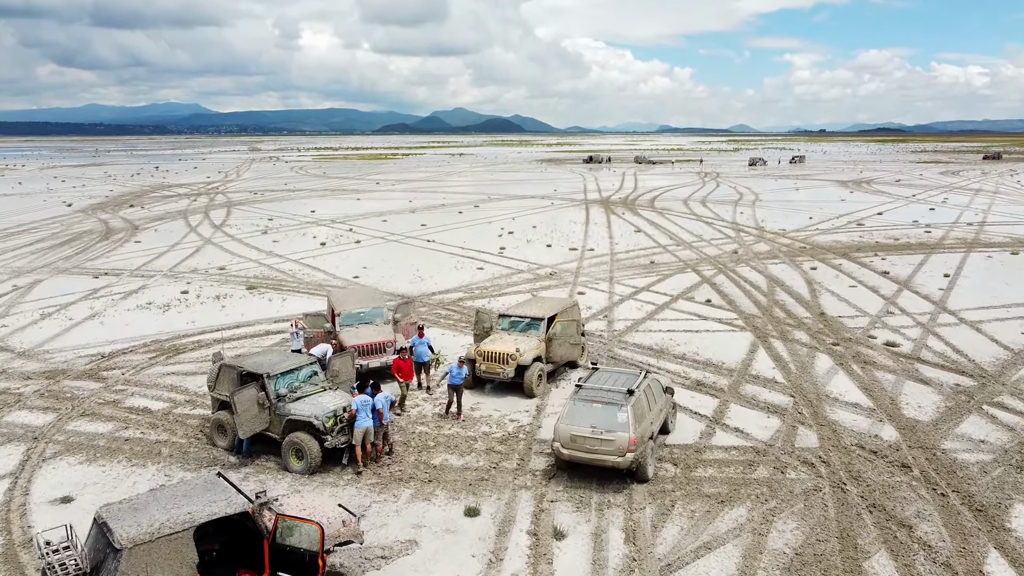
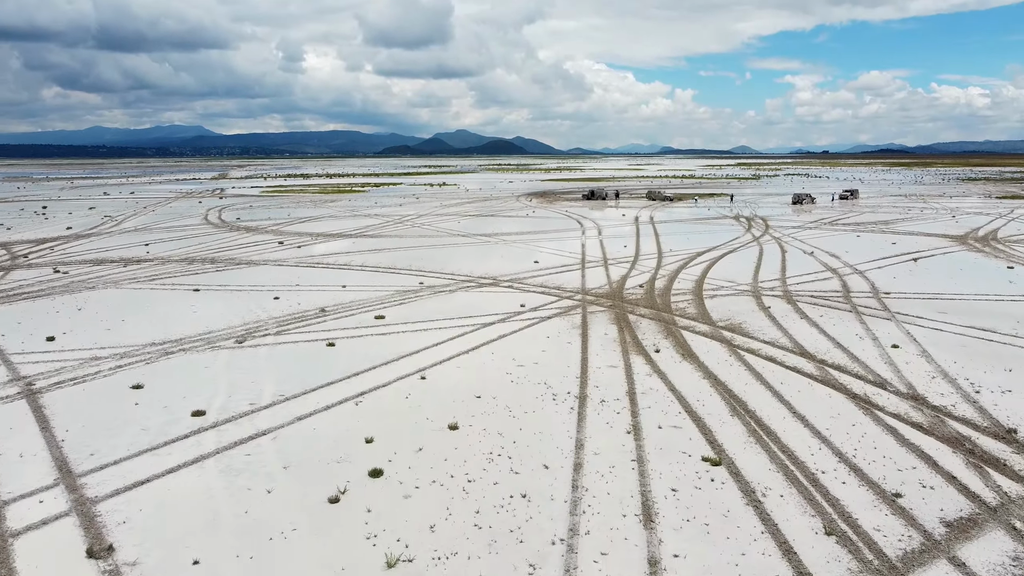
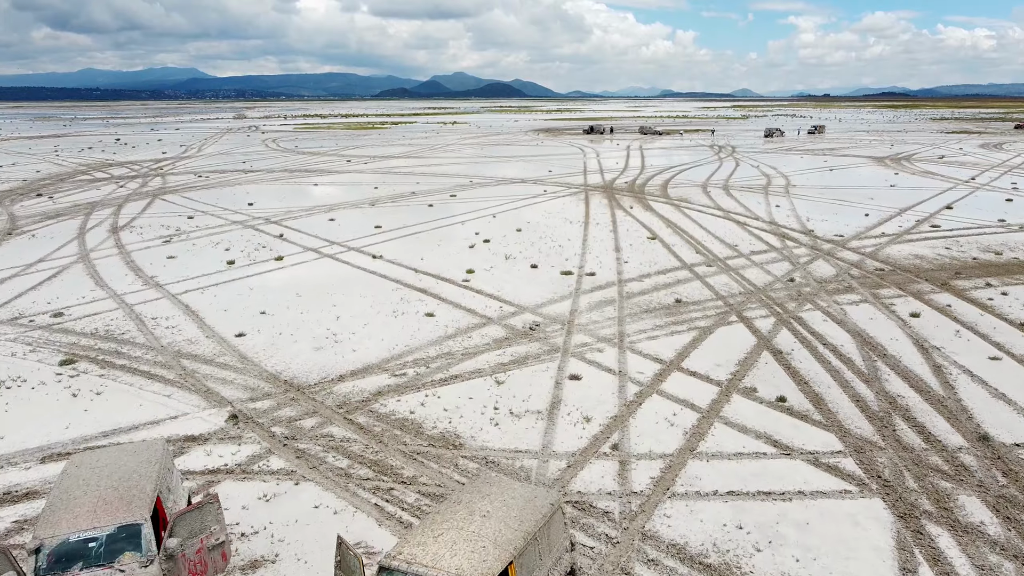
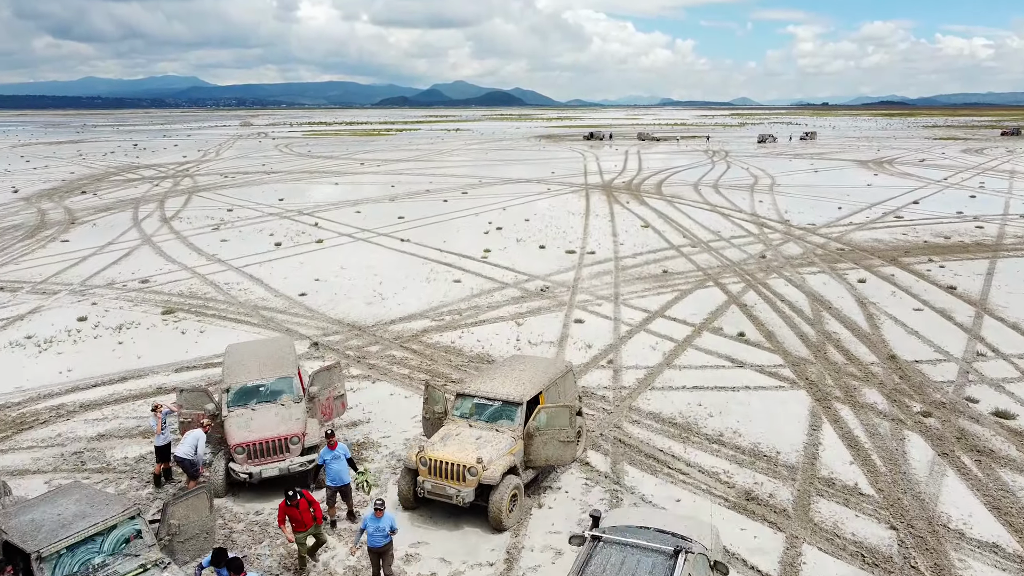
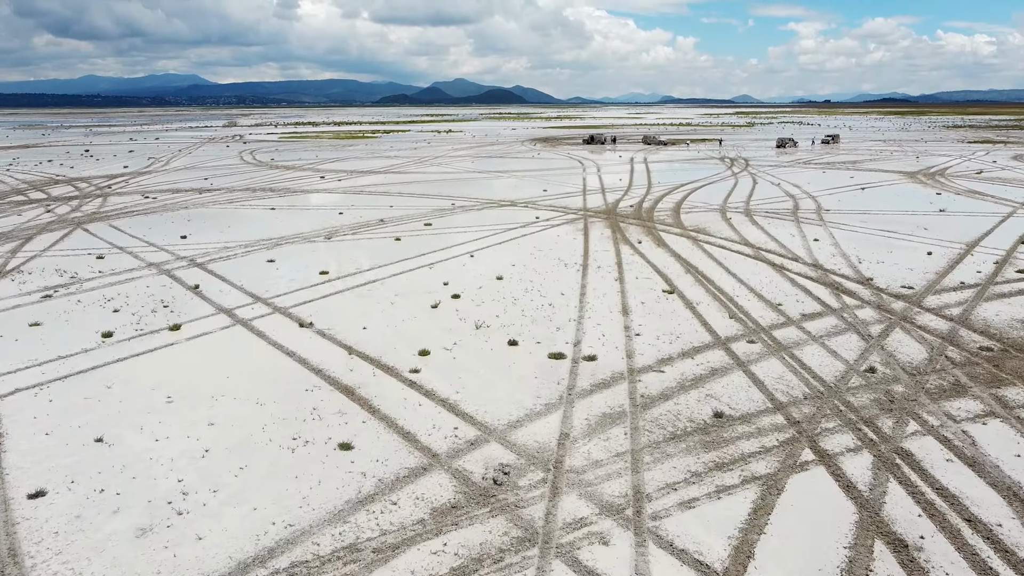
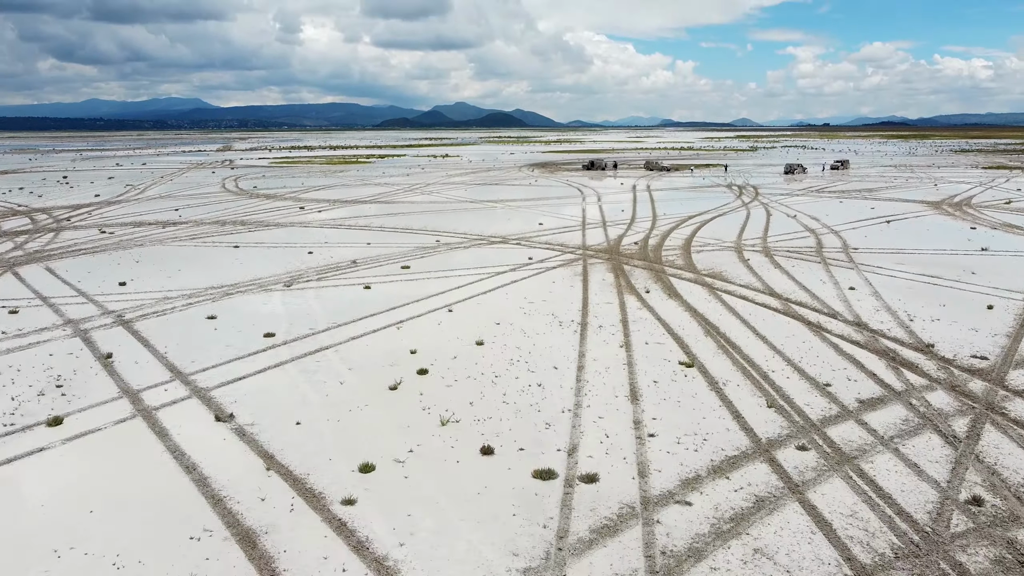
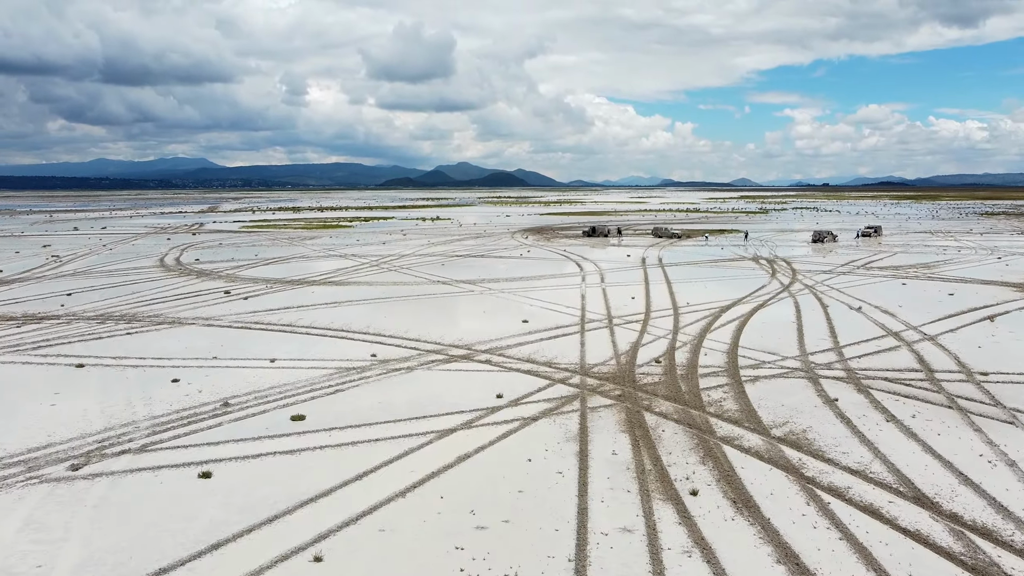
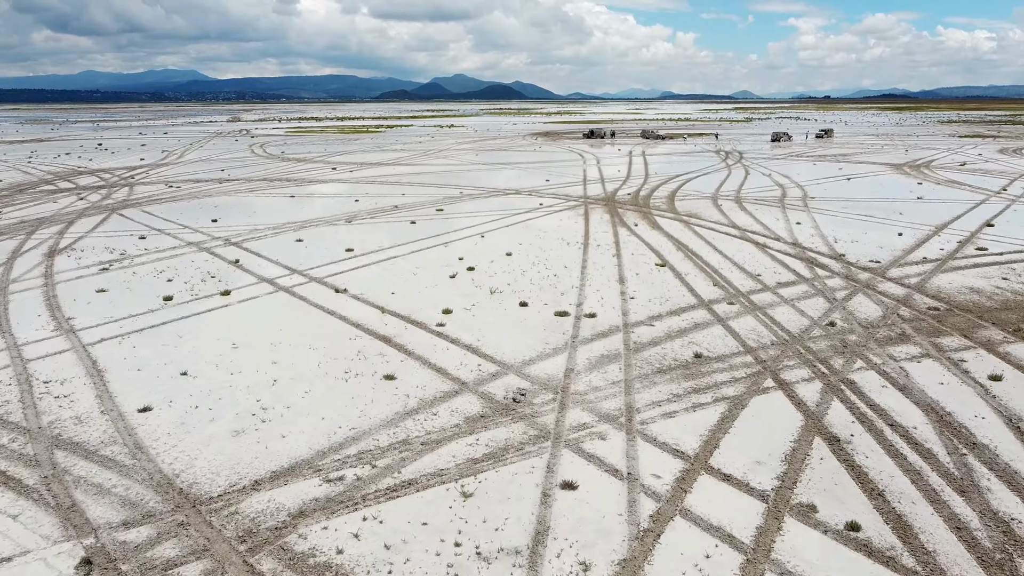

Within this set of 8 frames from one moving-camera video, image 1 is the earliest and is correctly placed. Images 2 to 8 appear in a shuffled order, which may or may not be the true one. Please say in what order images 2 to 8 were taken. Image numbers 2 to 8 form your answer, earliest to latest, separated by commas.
4, 3, 8, 5, 6, 2, 7
